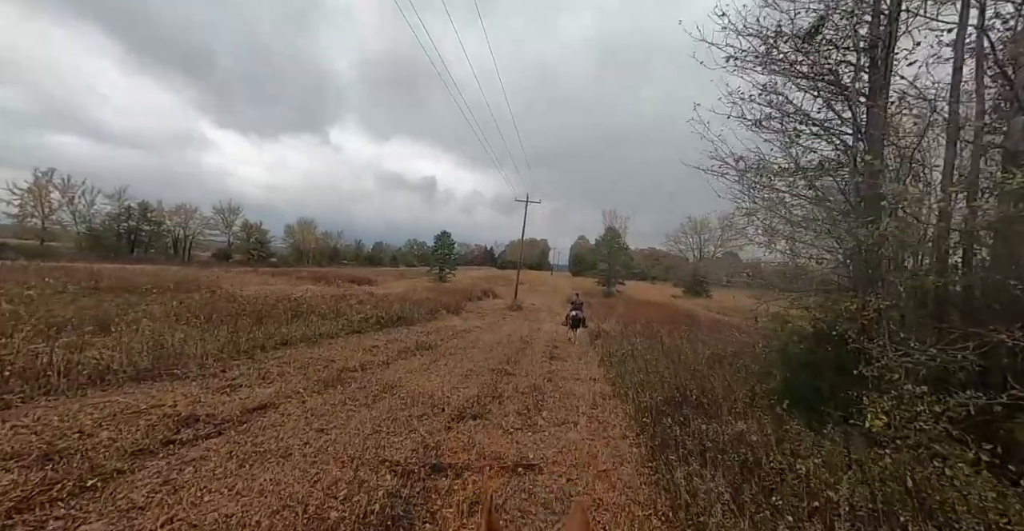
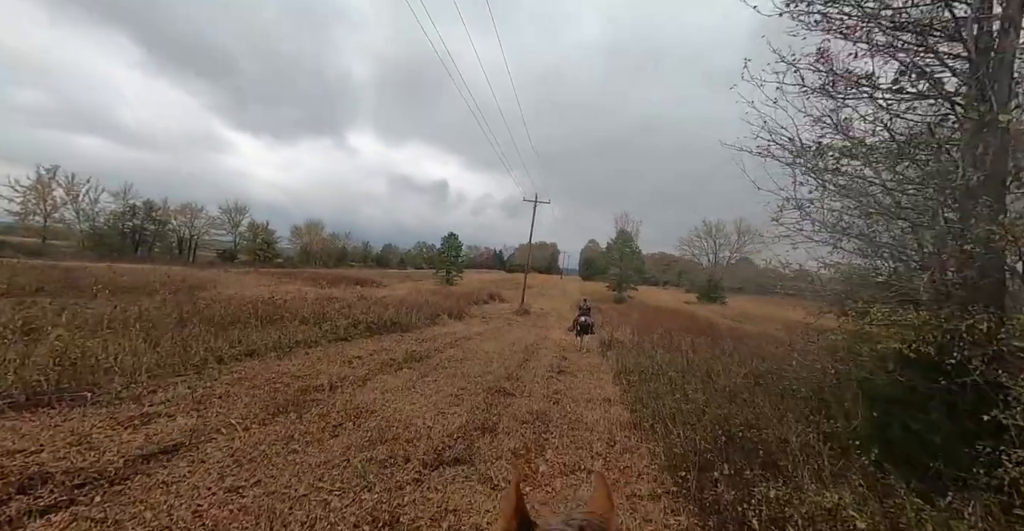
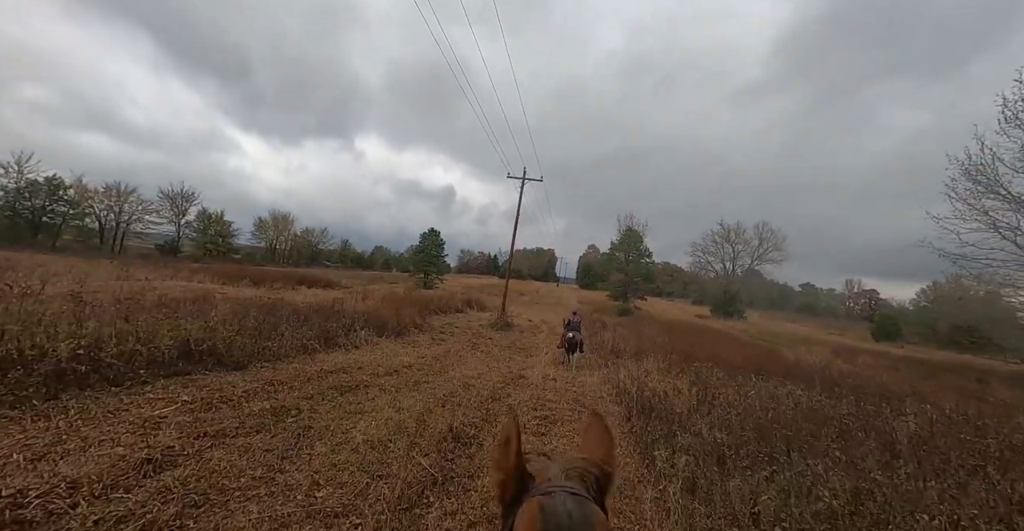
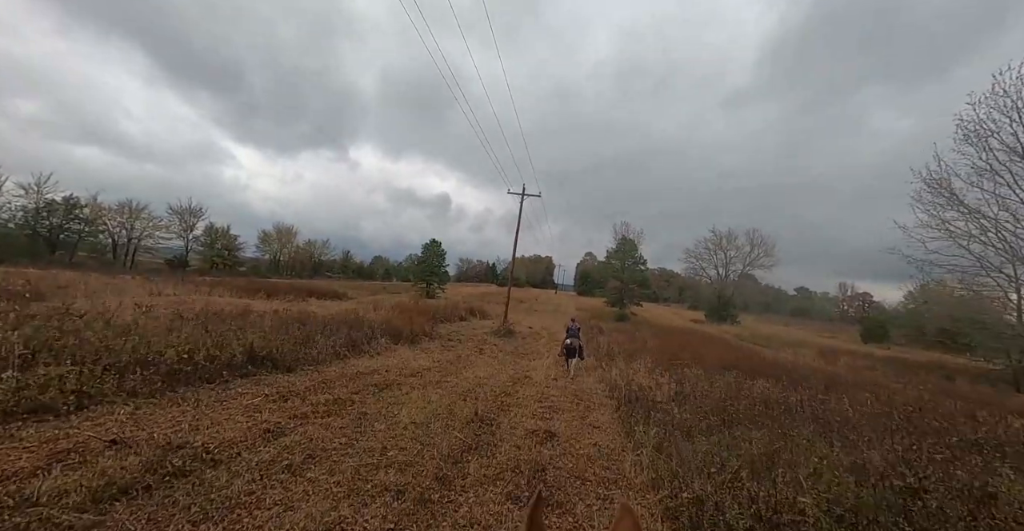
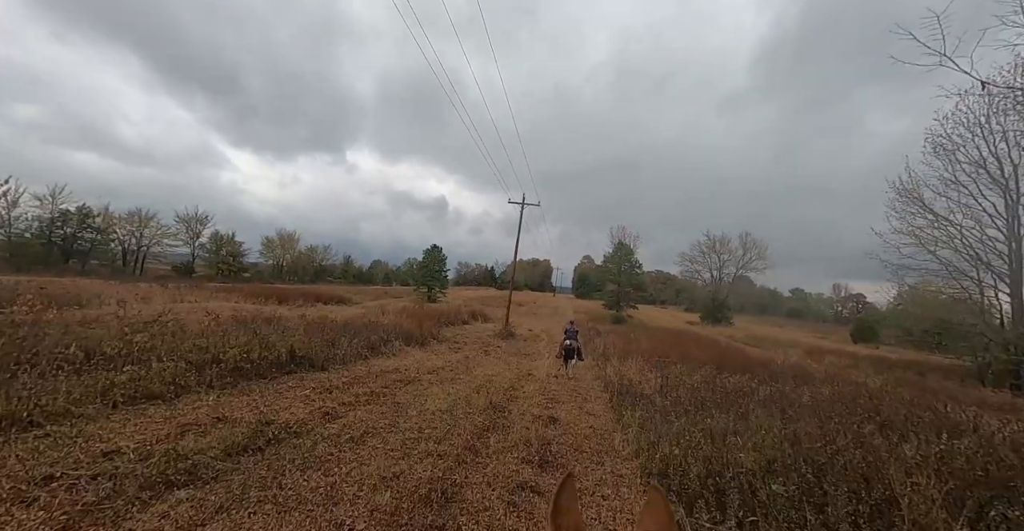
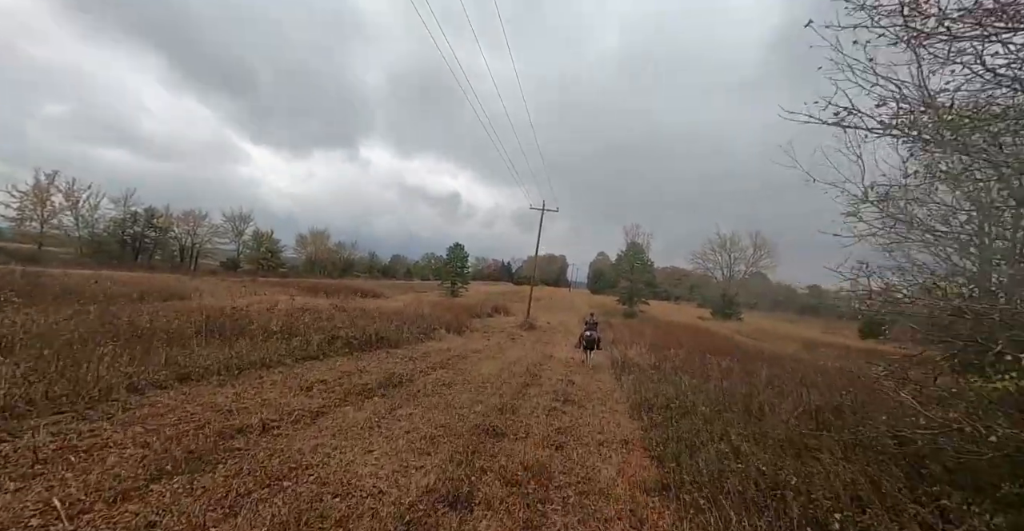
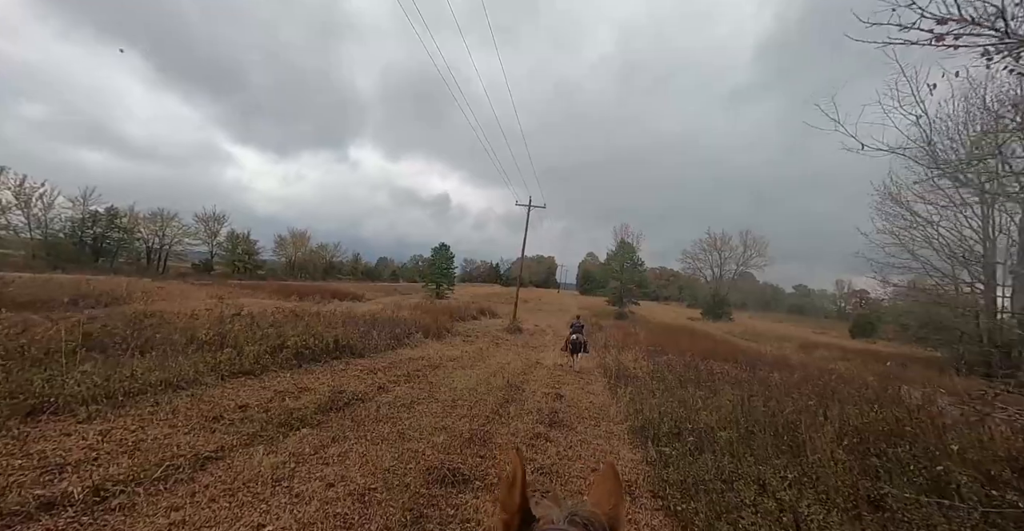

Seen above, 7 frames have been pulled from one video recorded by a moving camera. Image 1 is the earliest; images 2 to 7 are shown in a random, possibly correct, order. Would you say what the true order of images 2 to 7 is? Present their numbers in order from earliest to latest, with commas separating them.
2, 6, 7, 5, 4, 3
